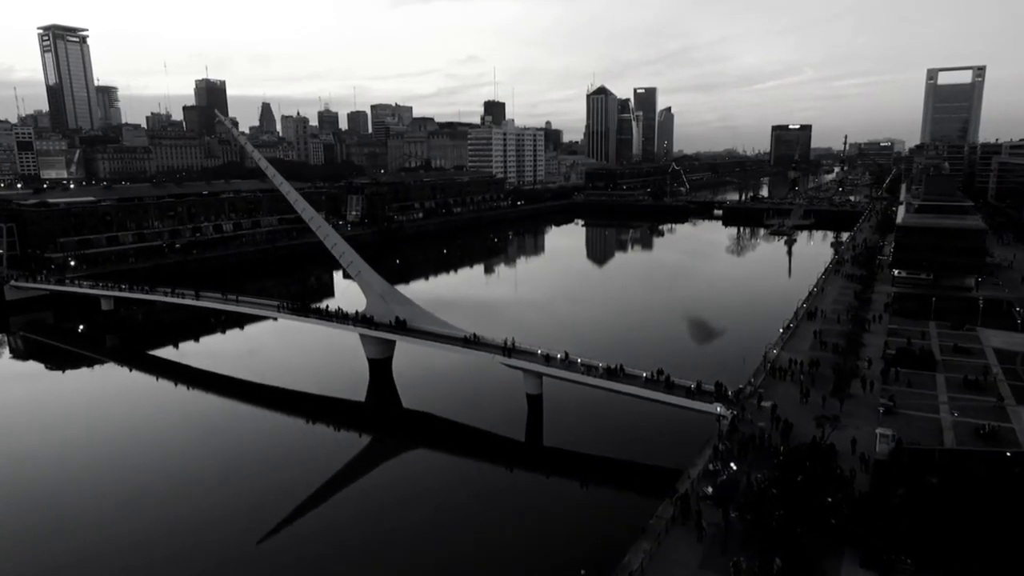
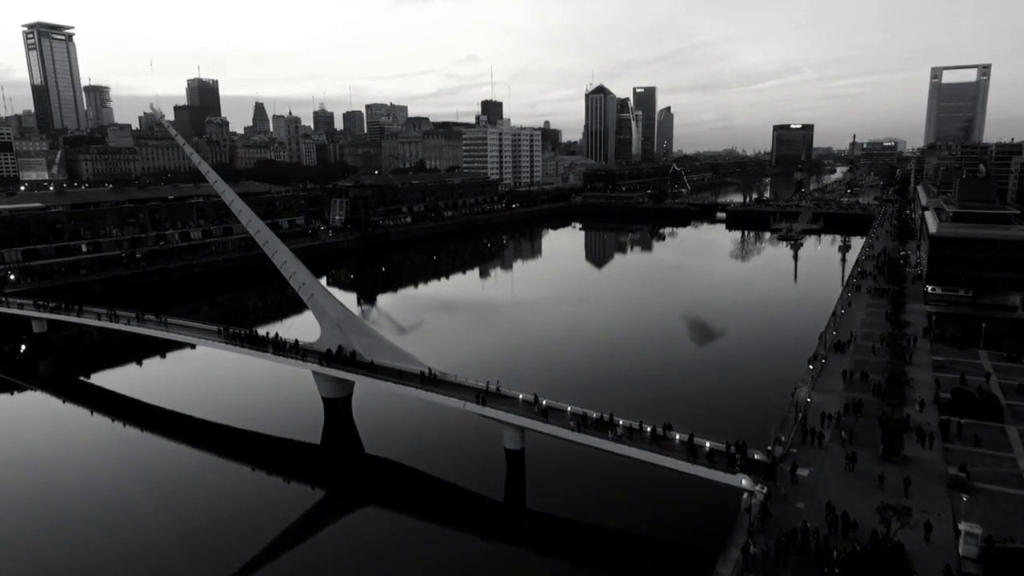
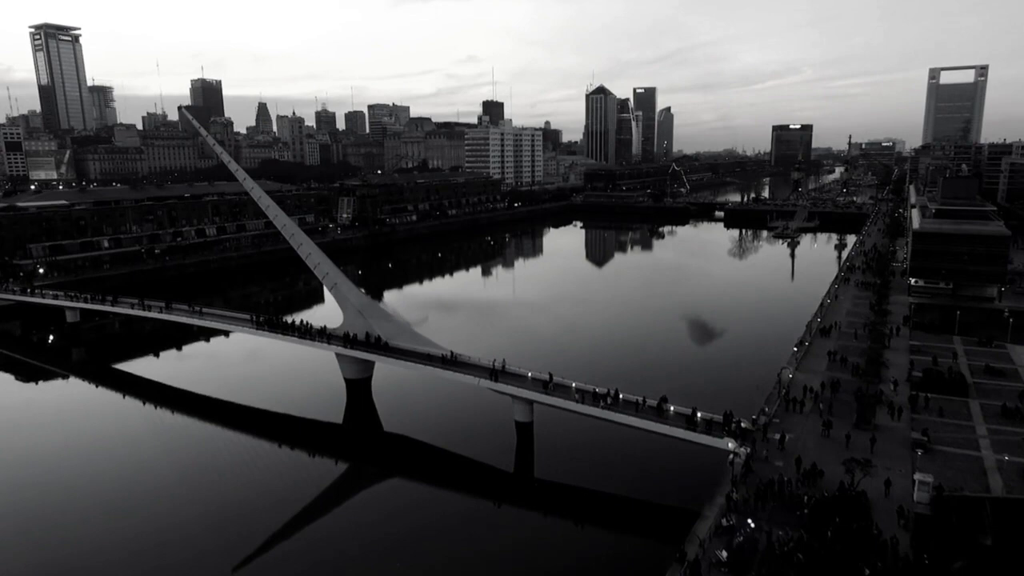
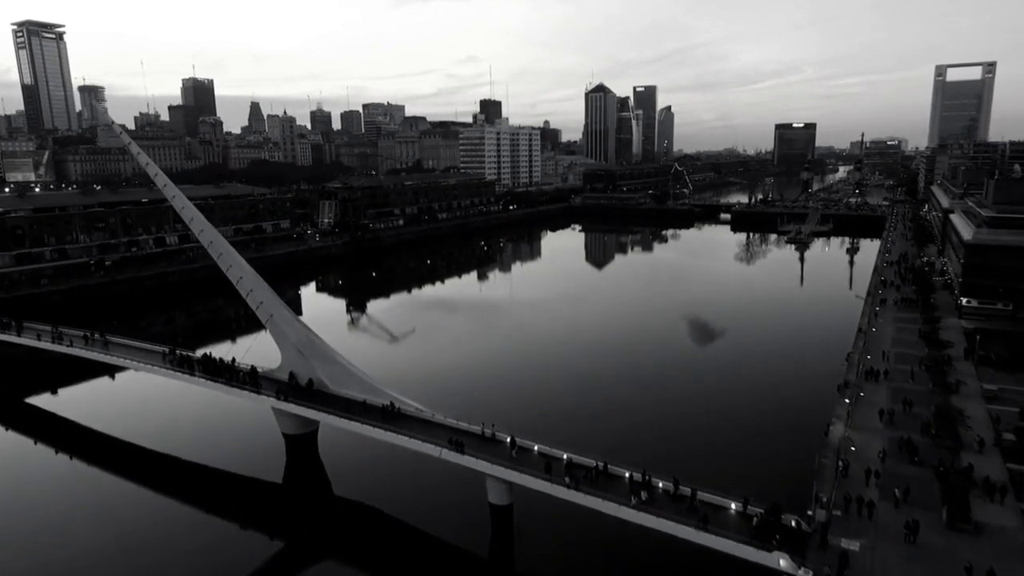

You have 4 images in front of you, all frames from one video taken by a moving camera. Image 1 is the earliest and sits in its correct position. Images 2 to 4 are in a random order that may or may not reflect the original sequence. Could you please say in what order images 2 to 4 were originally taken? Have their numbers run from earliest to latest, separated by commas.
3, 2, 4
